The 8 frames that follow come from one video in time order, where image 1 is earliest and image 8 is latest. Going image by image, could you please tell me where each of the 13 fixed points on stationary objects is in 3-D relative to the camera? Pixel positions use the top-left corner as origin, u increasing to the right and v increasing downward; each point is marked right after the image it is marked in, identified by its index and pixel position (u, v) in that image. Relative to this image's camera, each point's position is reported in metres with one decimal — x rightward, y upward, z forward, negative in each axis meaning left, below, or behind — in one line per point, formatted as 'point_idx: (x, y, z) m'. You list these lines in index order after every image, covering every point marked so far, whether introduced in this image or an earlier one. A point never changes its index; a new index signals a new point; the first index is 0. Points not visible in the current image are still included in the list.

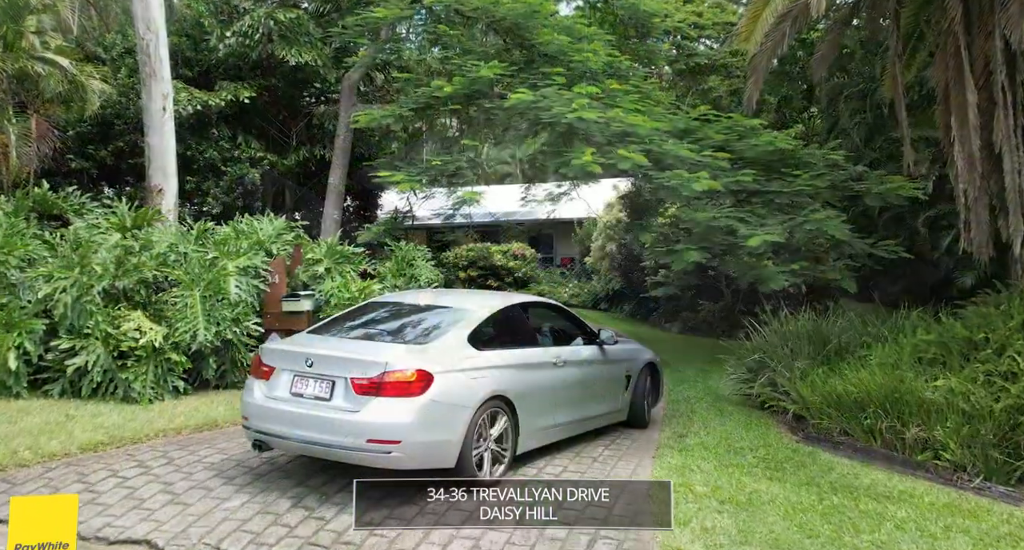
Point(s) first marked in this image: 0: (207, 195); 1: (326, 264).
0: (-5.3, +1.4, +12.3) m
1: (-2.3, +0.1, +8.6) m
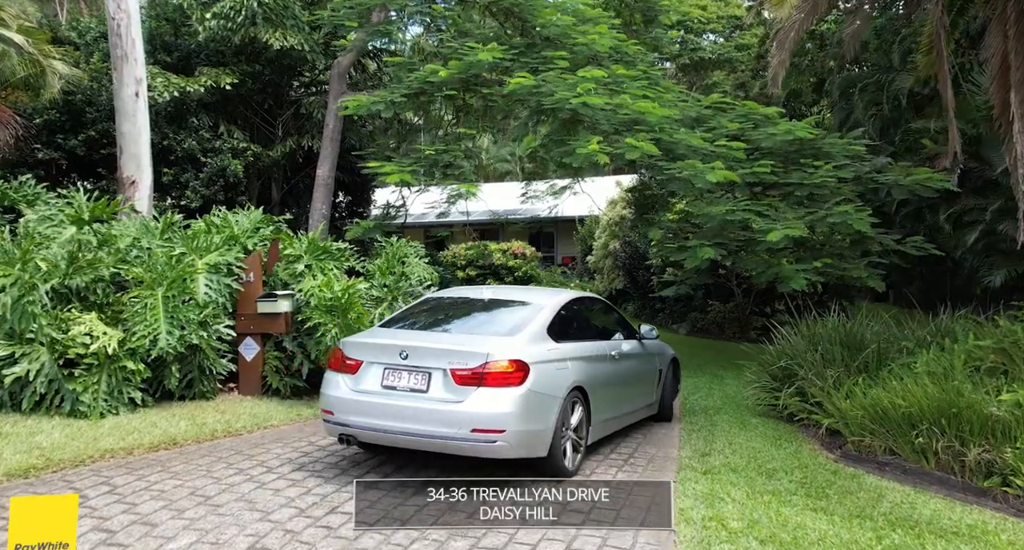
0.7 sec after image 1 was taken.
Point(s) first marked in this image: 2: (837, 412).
0: (-5.3, +1.4, +11.5) m
1: (-2.3, +0.2, +7.8) m
2: (+2.8, -1.2, +6.2) m
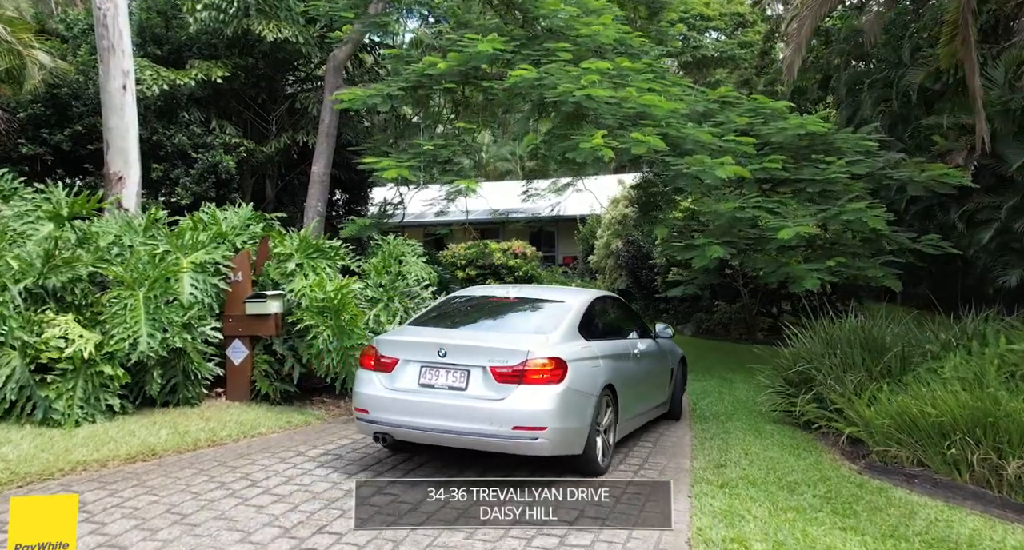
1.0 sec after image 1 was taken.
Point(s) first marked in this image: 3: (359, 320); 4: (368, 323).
0: (-5.3, +1.4, +11.1) m
1: (-2.2, +0.2, +7.4) m
2: (+2.8, -1.2, +5.8) m
3: (-1.5, -0.4, +7.0) m
4: (-1.5, -0.5, +7.3) m
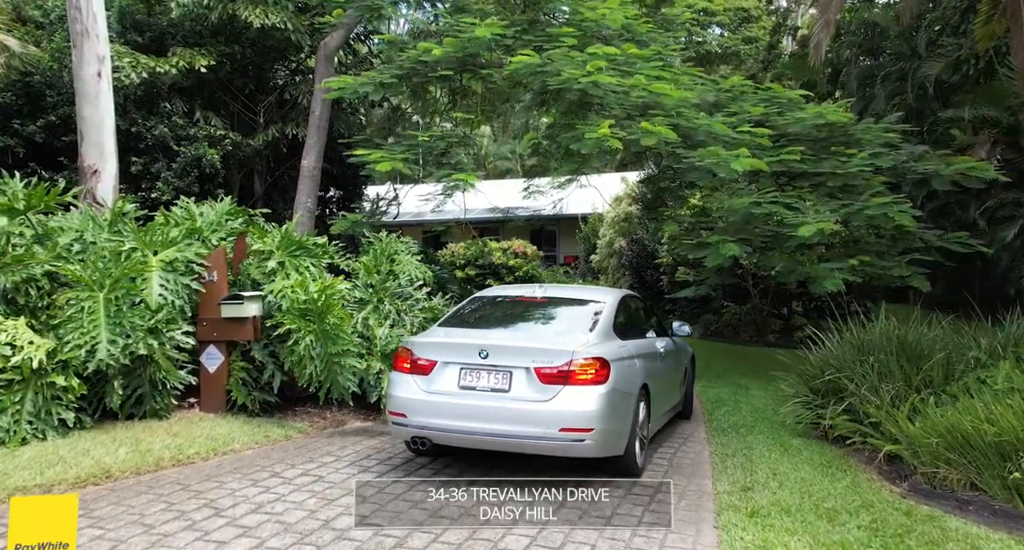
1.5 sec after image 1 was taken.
0: (-5.3, +1.4, +10.5) m
1: (-2.2, +0.2, +6.8) m
2: (+2.8, -1.2, +5.2) m
3: (-1.5, -0.4, +6.4) m
4: (-1.5, -0.5, +6.7) m
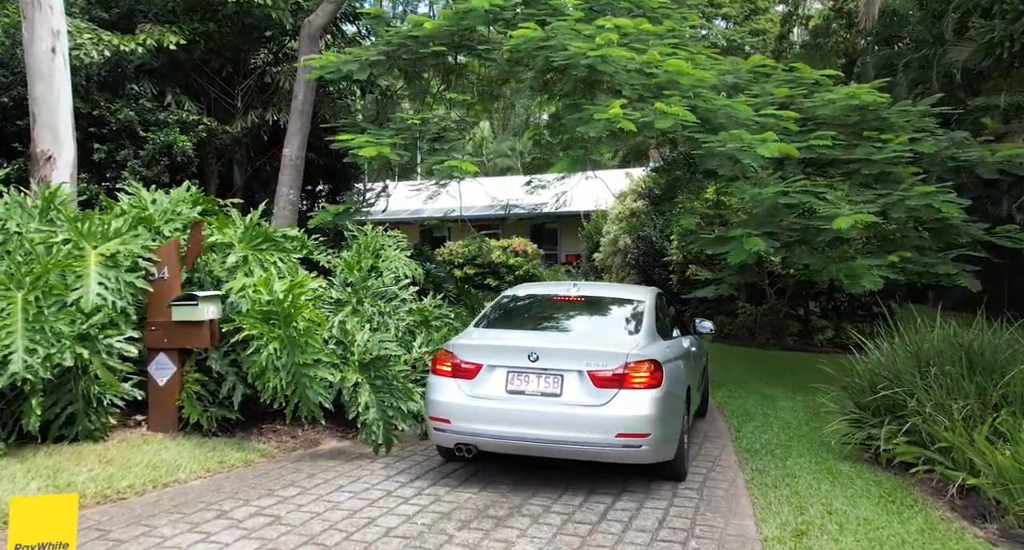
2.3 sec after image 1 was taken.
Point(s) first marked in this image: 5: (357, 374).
0: (-5.3, +1.5, +9.6) m
1: (-2.2, +0.2, +5.9) m
2: (+2.8, -1.1, +4.3) m
3: (-1.5, -0.4, +5.5) m
4: (-1.5, -0.5, +5.8) m
5: (-1.2, -0.8, +5.6) m
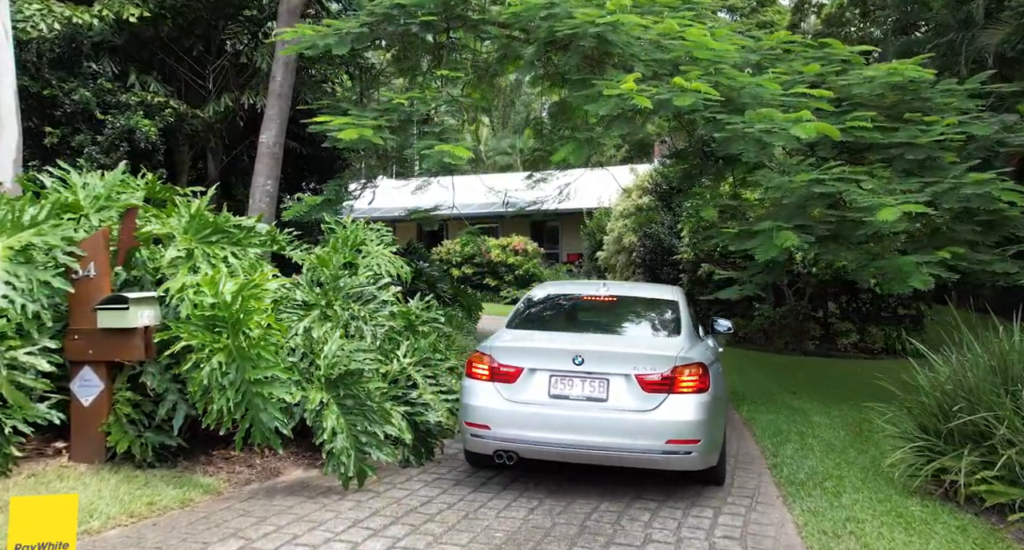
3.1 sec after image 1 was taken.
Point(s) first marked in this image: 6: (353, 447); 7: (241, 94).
0: (-5.3, +1.5, +8.6) m
1: (-2.2, +0.2, +4.9) m
2: (+2.8, -1.1, +3.3) m
3: (-1.5, -0.4, +4.5) m
4: (-1.5, -0.4, +4.8) m
5: (-1.2, -0.8, +4.7) m
6: (-1.0, -1.1, +4.5) m
7: (-3.8, +2.5, +9.9) m
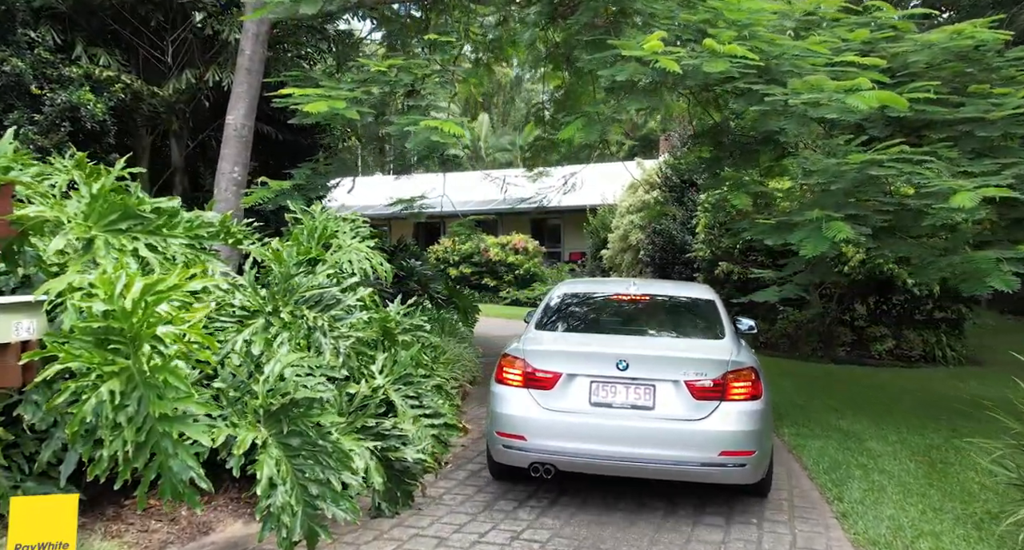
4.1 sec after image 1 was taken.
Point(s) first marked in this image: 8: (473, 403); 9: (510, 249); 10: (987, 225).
0: (-5.3, +1.5, +7.5) m
1: (-2.3, +0.2, +3.8) m
2: (+2.8, -1.1, +2.2) m
3: (-1.5, -0.4, +3.4) m
4: (-1.5, -0.4, +3.7) m
5: (-1.2, -0.8, +3.5) m
6: (-1.0, -1.1, +3.4) m
7: (-3.8, +2.5, +8.8) m
8: (-0.4, -1.3, +7.5) m
9: (-0.1, +0.7, +19.8) m
10: (+4.2, +0.4, +6.4) m
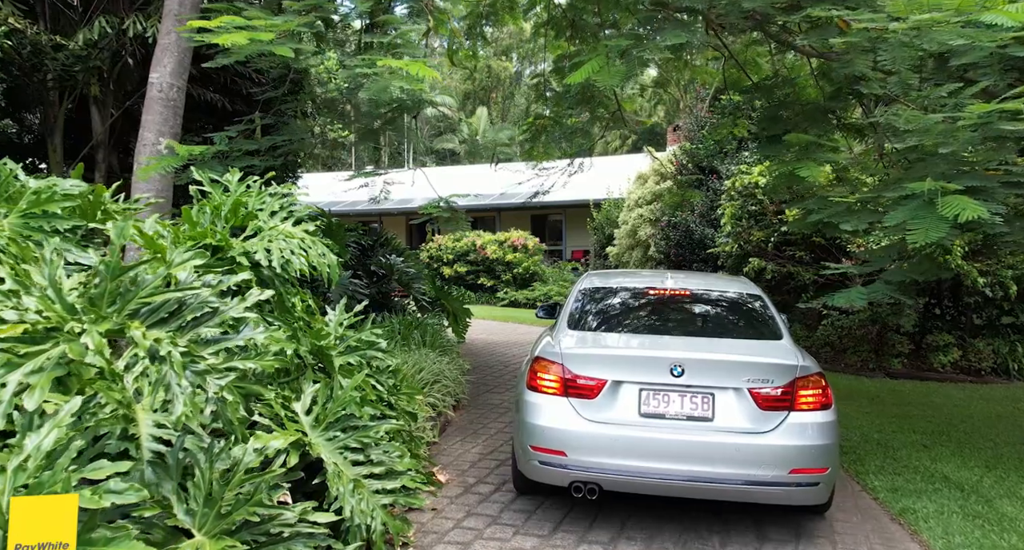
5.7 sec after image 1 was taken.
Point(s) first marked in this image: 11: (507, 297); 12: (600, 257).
0: (-5.3, +1.5, +5.8) m
1: (-2.3, +0.3, +2.1) m
2: (+2.8, -1.1, +0.5) m
3: (-1.6, -0.3, +1.7) m
4: (-1.6, -0.4, +2.0) m
5: (-1.3, -0.7, +1.8) m
6: (-1.1, -1.1, +1.7) m
7: (-3.9, +2.6, +7.1) m
8: (-0.5, -1.3, +5.8) m
9: (-0.1, +0.7, +18.1) m
10: (+4.2, +0.5, +4.7) m
11: (-0.1, -0.5, +17.4) m
12: (+2.3, +0.5, +18.1) m
